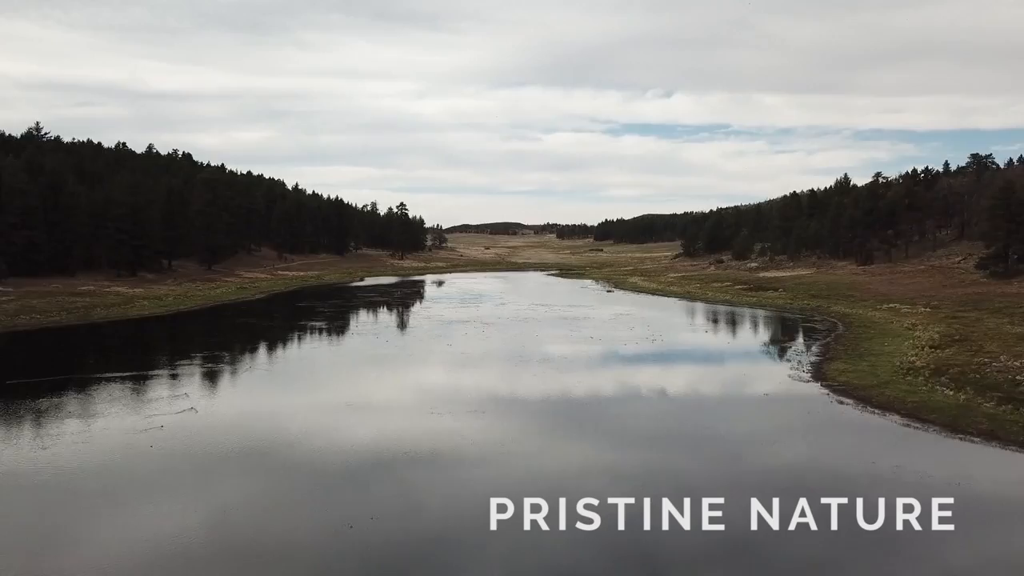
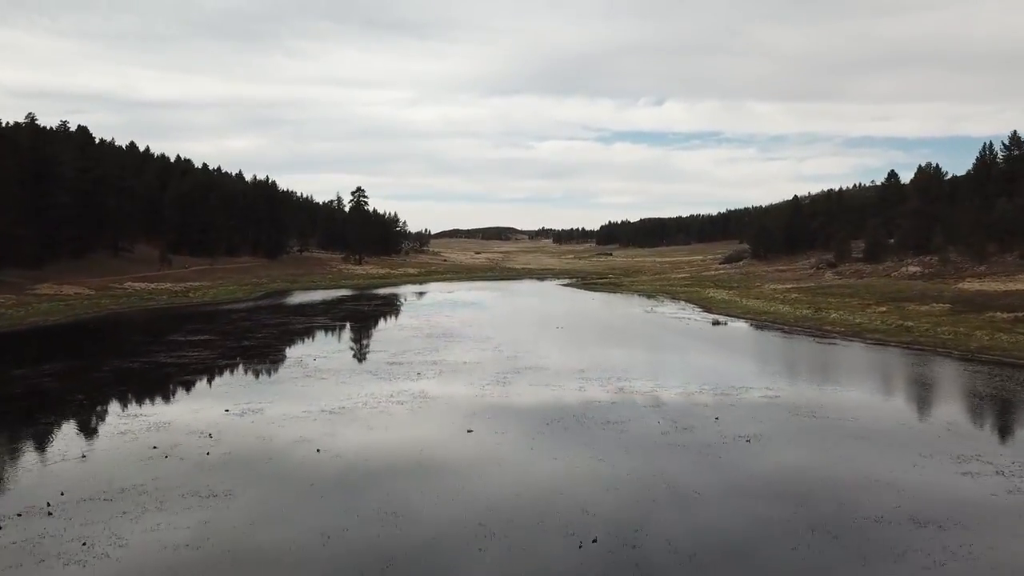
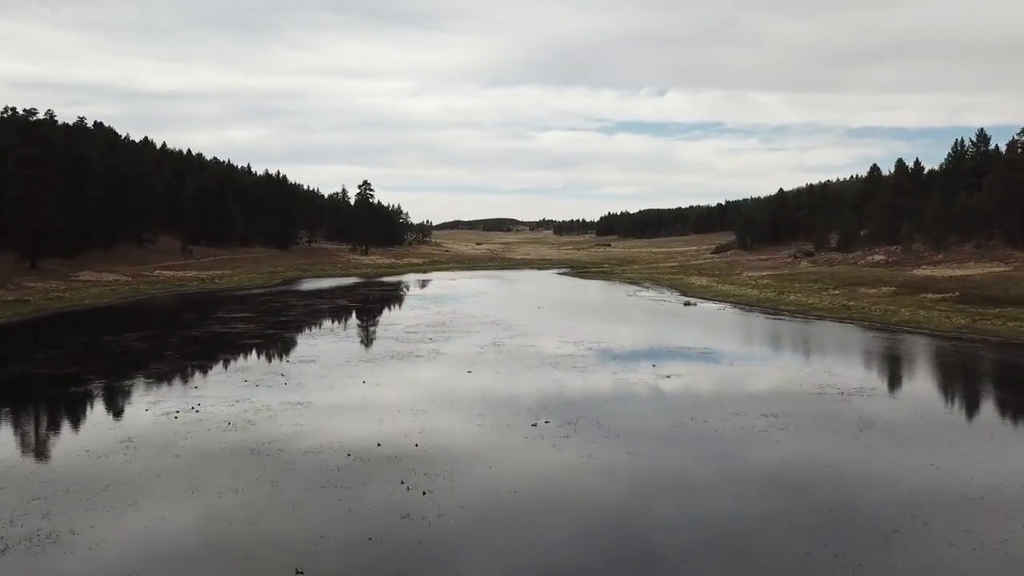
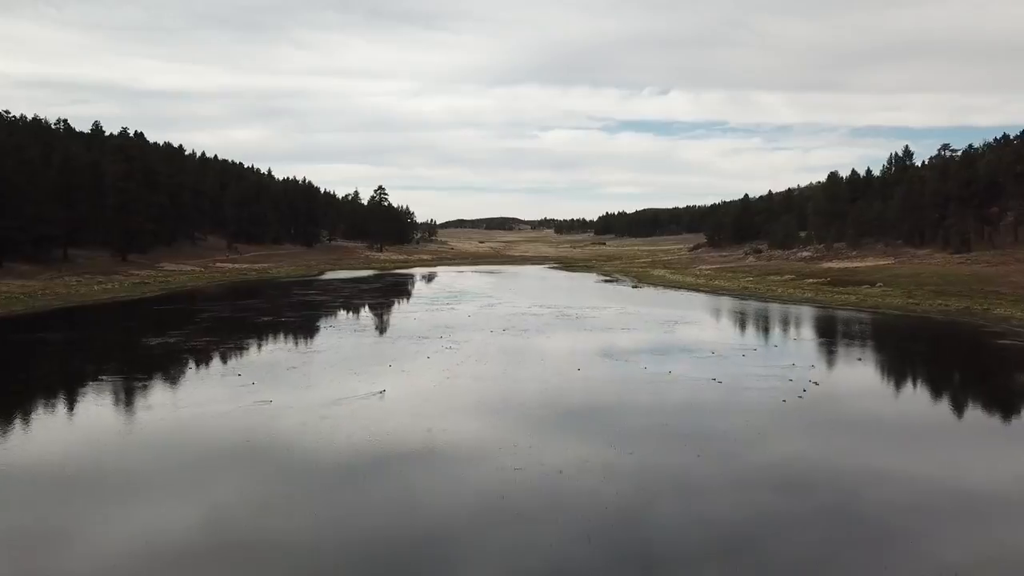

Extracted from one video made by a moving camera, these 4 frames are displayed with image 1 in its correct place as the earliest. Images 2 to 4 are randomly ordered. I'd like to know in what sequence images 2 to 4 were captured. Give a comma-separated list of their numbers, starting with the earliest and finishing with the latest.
4, 3, 2
